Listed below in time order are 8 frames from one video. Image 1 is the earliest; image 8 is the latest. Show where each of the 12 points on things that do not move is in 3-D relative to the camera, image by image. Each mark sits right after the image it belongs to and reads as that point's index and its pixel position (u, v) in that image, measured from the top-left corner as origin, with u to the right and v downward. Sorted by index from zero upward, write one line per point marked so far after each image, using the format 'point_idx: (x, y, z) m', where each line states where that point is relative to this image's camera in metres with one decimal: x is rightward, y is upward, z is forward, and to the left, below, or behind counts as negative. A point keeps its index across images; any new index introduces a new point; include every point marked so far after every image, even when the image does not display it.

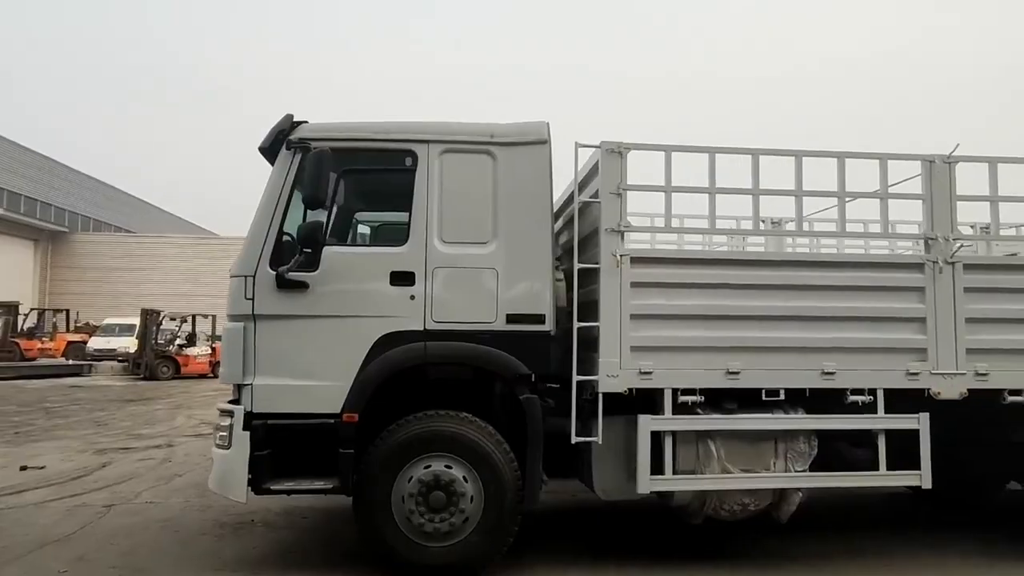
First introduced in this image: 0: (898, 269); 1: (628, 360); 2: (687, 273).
0: (+2.5, +0.1, +4.6) m
1: (+0.7, -0.4, +4.4) m
2: (+1.1, +0.1, +4.5) m
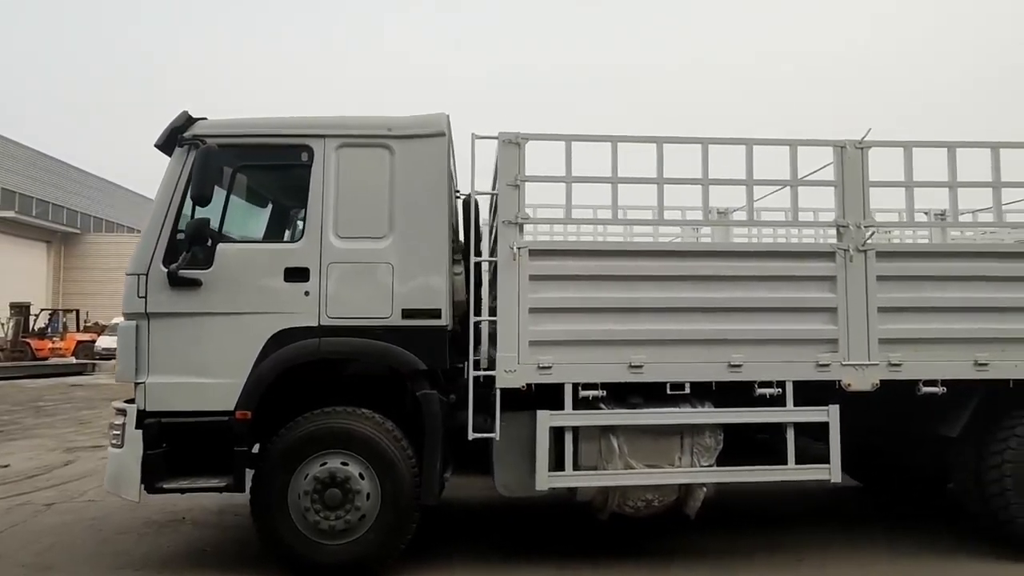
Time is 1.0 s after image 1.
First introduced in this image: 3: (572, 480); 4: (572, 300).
0: (+1.9, +0.2, +4.5) m
1: (+0.1, -0.4, +4.3) m
2: (+0.5, +0.1, +4.4) m
3: (+0.4, -1.2, +4.3) m
4: (+0.4, -0.1, +4.4) m
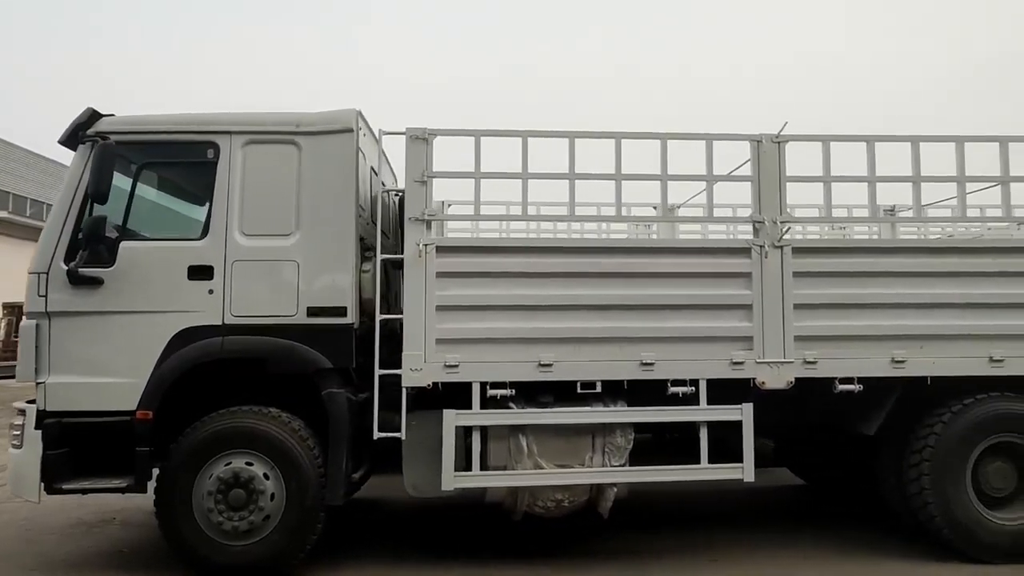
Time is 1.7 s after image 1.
0: (+1.3, +0.2, +4.4) m
1: (-0.5, -0.4, +4.3) m
2: (-0.1, +0.2, +4.4) m
3: (-0.2, -1.1, +4.2) m
4: (-0.2, -0.1, +4.3) m
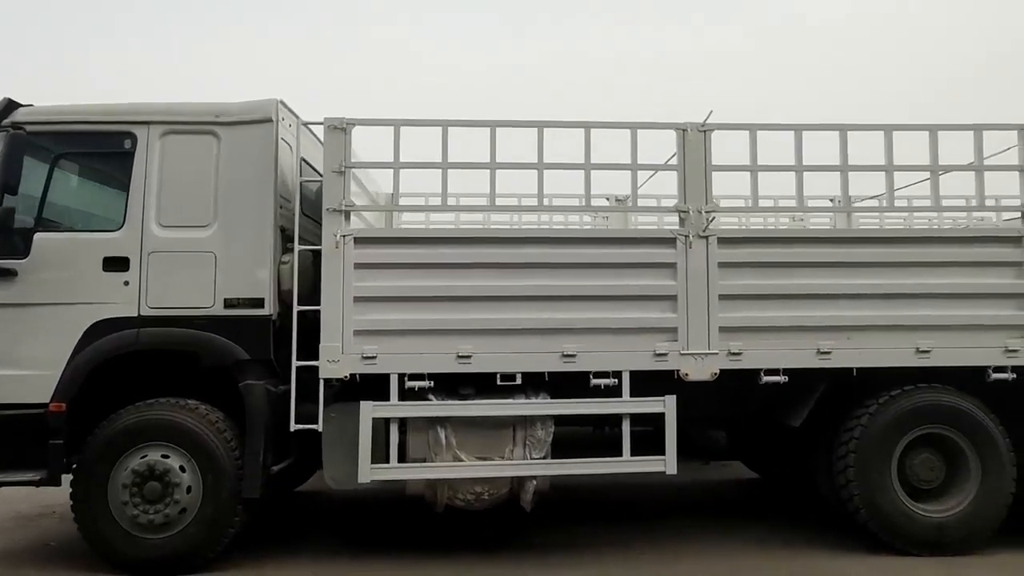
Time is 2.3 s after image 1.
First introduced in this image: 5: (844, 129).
0: (+0.8, +0.3, +4.4) m
1: (-1.0, -0.3, +4.2) m
2: (-0.6, +0.2, +4.3) m
3: (-0.7, -1.1, +4.2) m
4: (-0.7, 0.0, +4.3) m
5: (+2.1, +1.0, +4.5) m
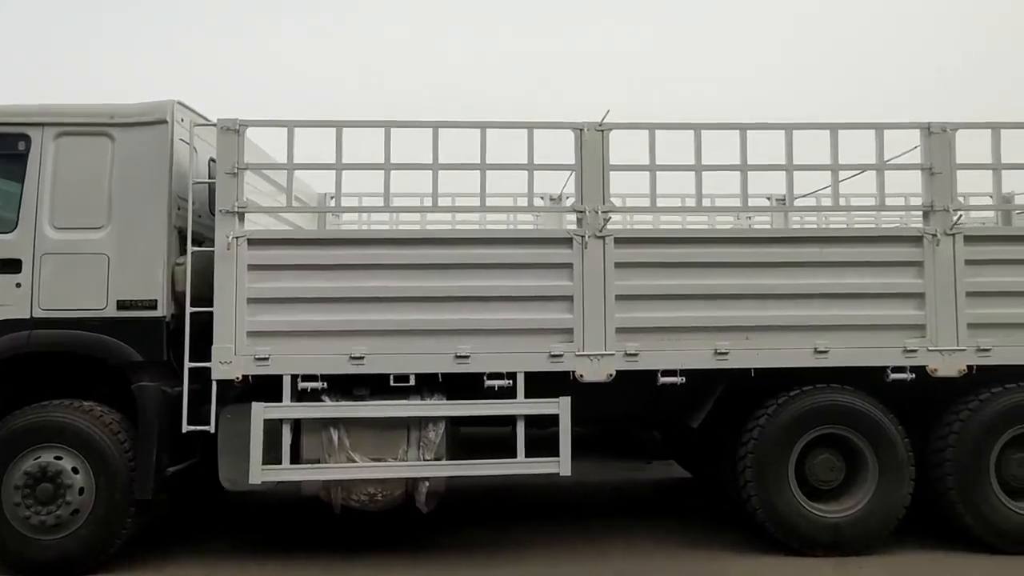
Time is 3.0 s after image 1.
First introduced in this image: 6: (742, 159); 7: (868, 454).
0: (+0.2, +0.3, +4.4) m
1: (-1.6, -0.3, +4.2) m
2: (-1.2, +0.2, +4.3) m
3: (-1.3, -1.1, +4.2) m
4: (-1.3, 0.0, +4.3) m
5: (+1.5, +1.0, +4.5) m
6: (+1.4, +0.8, +4.5) m
7: (+2.2, -1.0, +4.4) m
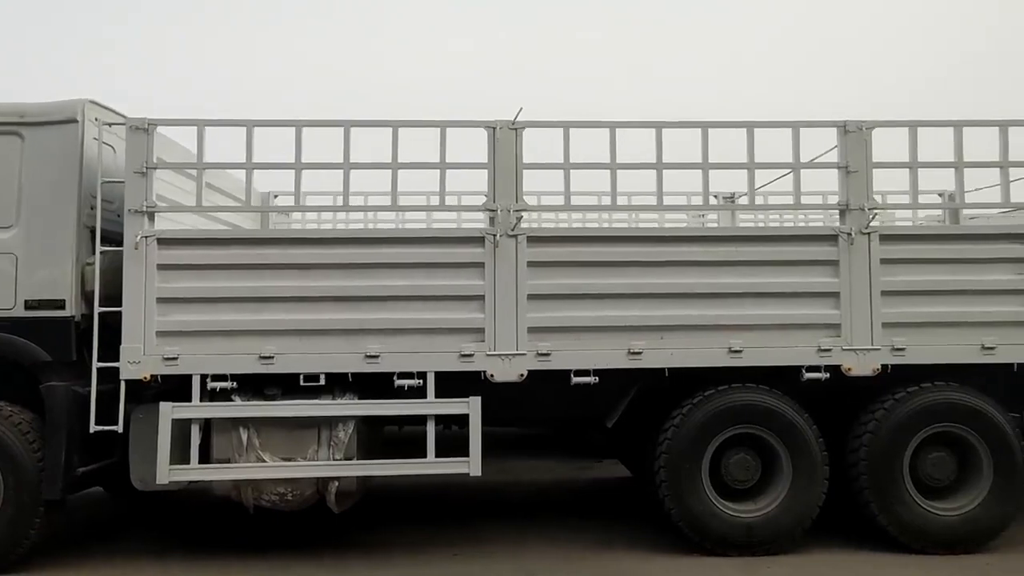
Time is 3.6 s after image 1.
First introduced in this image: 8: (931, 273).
0: (-0.3, +0.3, +4.4) m
1: (-2.1, -0.3, +4.2) m
2: (-1.8, +0.2, +4.3) m
3: (-1.8, -1.1, +4.2) m
4: (-1.9, 0.0, +4.3) m
5: (+0.9, +1.0, +4.5) m
6: (+0.9, +0.8, +4.5) m
7: (+1.7, -1.0, +4.4) m
8: (+2.6, +0.1, +4.4) m
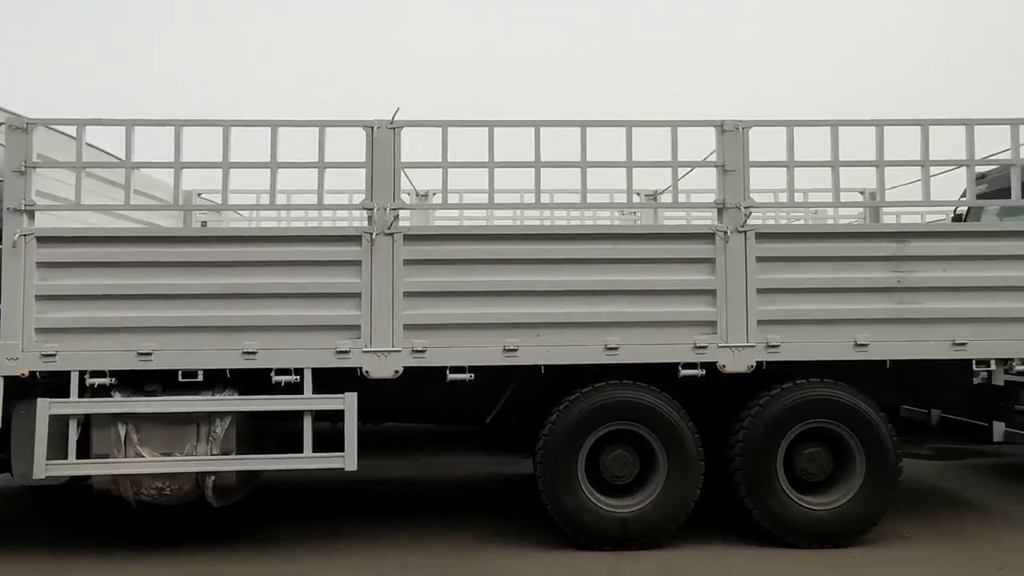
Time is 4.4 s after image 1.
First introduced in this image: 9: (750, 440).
0: (-1.1, +0.3, +4.4) m
1: (-2.9, -0.3, +4.3) m
2: (-2.5, +0.2, +4.4) m
3: (-2.6, -1.1, +4.2) m
4: (-2.6, 0.0, +4.3) m
5: (+0.2, +1.0, +4.5) m
6: (+0.2, +0.8, +4.5) m
7: (+0.9, -1.0, +4.4) m
8: (+1.8, +0.1, +4.5) m
9: (+1.5, -0.9, +4.4) m
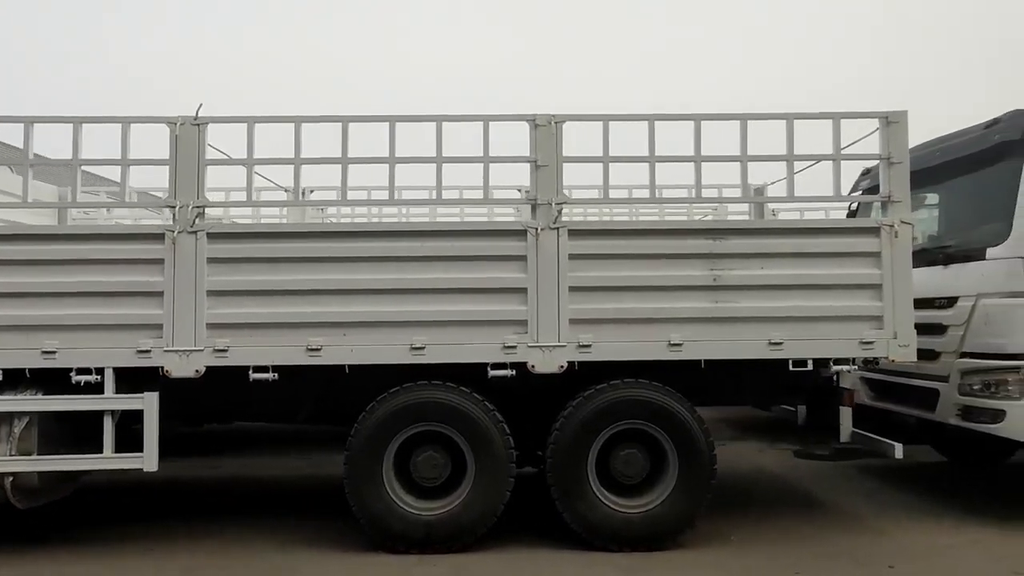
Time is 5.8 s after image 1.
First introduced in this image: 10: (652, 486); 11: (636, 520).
0: (-2.3, +0.3, +4.4) m
1: (-4.1, -0.3, +4.2) m
2: (-3.7, +0.2, +4.3) m
3: (-3.8, -1.1, +4.2) m
4: (-3.8, 0.0, +4.3) m
5: (-1.0, +1.0, +4.5) m
6: (-1.0, +0.8, +4.5) m
7: (-0.3, -1.0, +4.4) m
8: (+0.7, +0.1, +4.4) m
9: (+0.3, -0.9, +4.3) m
10: (+0.9, -1.2, +4.4) m
11: (+0.8, -1.4, +4.3) m
